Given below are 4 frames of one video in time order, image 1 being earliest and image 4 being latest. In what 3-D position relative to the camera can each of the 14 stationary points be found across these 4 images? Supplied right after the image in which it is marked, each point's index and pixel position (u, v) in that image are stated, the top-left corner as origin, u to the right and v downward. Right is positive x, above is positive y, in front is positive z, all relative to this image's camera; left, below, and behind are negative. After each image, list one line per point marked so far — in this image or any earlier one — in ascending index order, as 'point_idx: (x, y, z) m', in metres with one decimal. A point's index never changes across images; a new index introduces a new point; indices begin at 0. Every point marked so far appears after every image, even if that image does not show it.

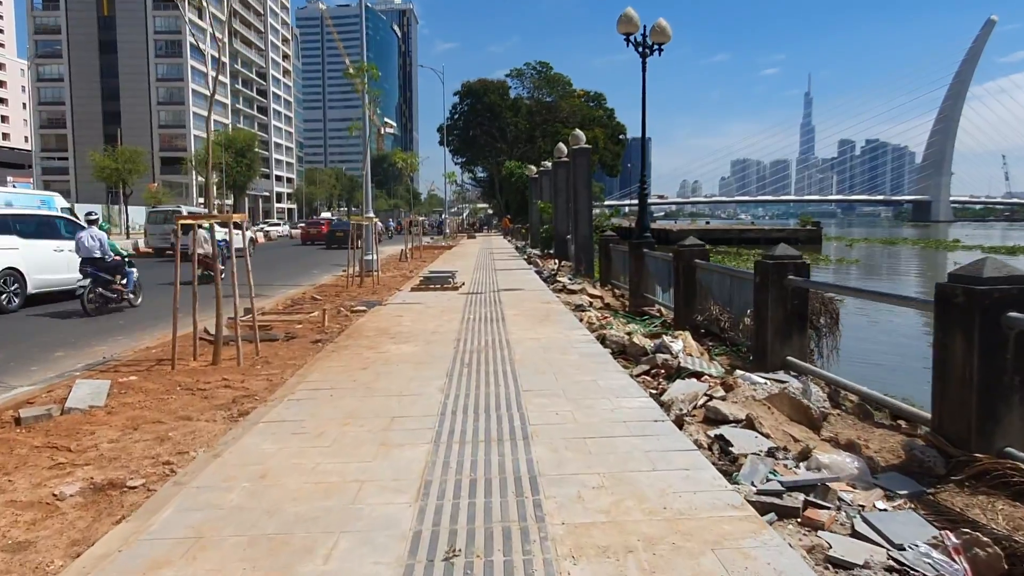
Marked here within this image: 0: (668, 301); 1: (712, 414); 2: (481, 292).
0: (+2.7, -0.2, +13.4) m
1: (+1.6, -1.0, +6.2) m
2: (-0.6, -0.1, +15.0) m
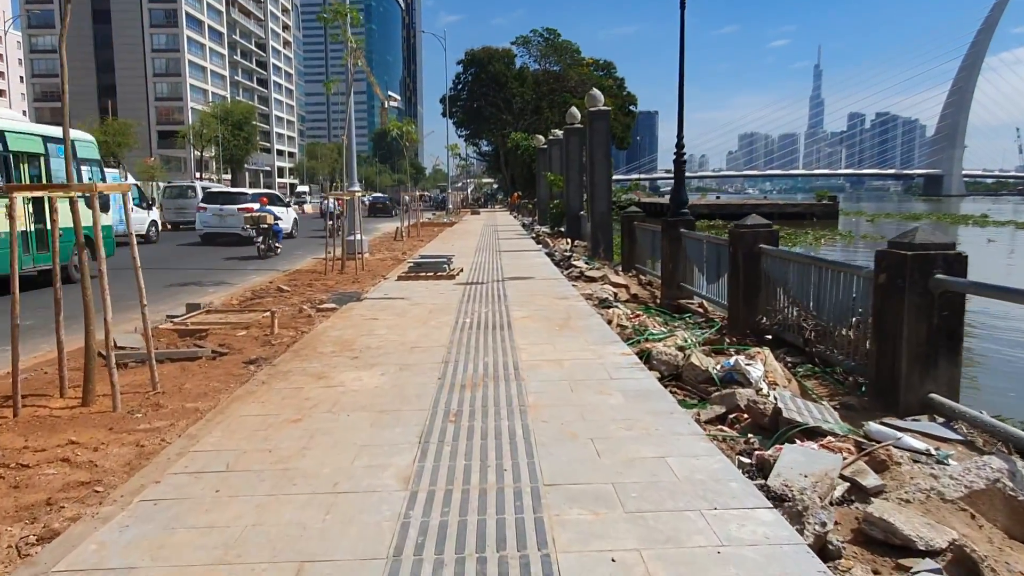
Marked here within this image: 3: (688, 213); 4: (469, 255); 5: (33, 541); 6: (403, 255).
0: (+2.8, -0.1, +10.7) m
1: (+1.6, -1.1, +3.5) m
2: (-0.5, +0.1, +12.3) m
3: (+2.9, +1.2, +12.7) m
4: (-1.0, +0.7, +17.9) m
5: (-2.1, -1.1, +3.4) m
6: (-2.7, +0.8, +19.1) m
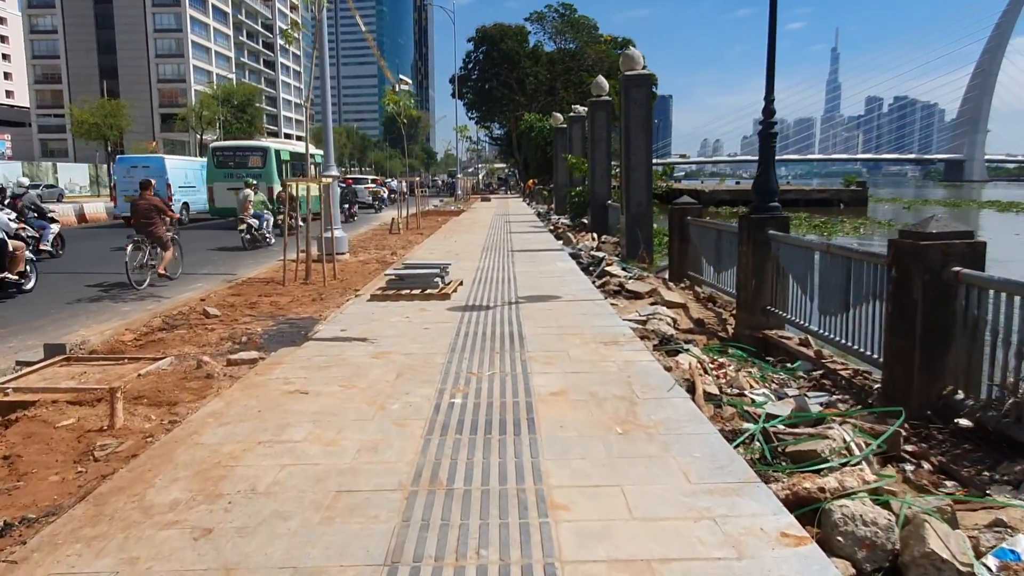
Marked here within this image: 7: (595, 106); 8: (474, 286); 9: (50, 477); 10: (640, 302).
0: (+3.0, -0.4, +7.0) m
1: (+1.7, -1.6, -0.1) m
2: (-0.3, -0.2, +8.6) m
3: (+3.1, +0.9, +9.0) m
4: (-0.7, +0.6, +14.2) m
5: (-2.0, -1.5, -0.2) m
6: (-2.4, +0.7, +15.5) m
7: (+2.0, +4.5, +19.2) m
8: (-0.5, 0.0, +10.2) m
9: (-2.4, -1.0, +4.0) m
10: (+1.7, -0.2, +10.2) m
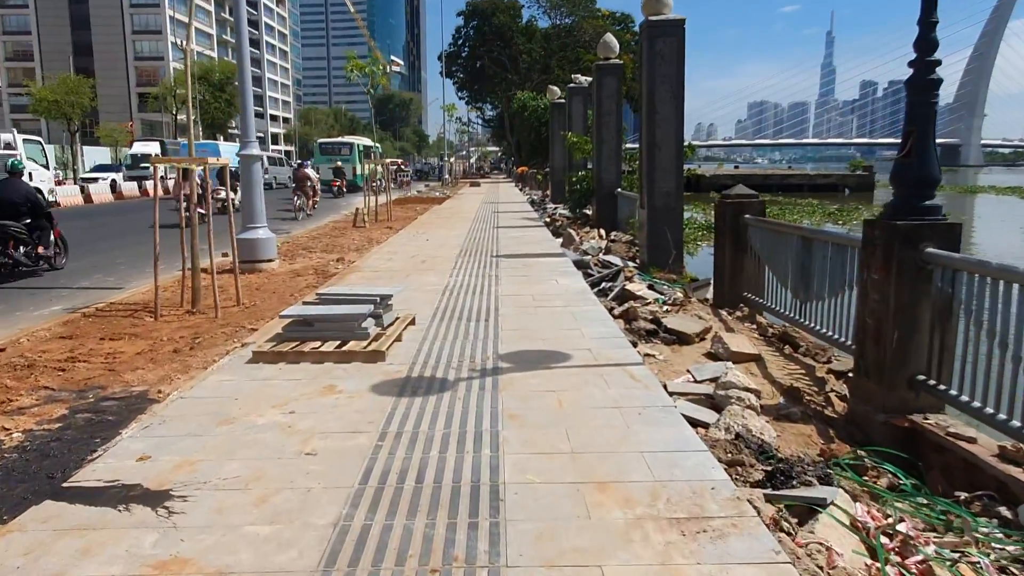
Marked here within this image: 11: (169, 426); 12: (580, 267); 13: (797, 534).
0: (+2.8, -0.9, +3.4) m
1: (+1.6, -2.1, -3.8) m
2: (-0.4, -0.6, +5.0) m
3: (+2.9, +0.5, +5.3) m
4: (-0.9, +0.3, +10.6) m
5: (-2.1, -2.1, -3.8) m
6: (-2.6, +0.4, +11.8) m
7: (+1.8, +4.3, +15.5) m
8: (-0.7, -0.3, +6.5) m
9: (-2.5, -1.4, +0.4) m
10: (+1.5, -0.5, +6.6) m
11: (-1.8, -0.8, +4.2) m
12: (+1.0, +0.3, +10.9) m
13: (+1.2, -1.1, +3.4) m
